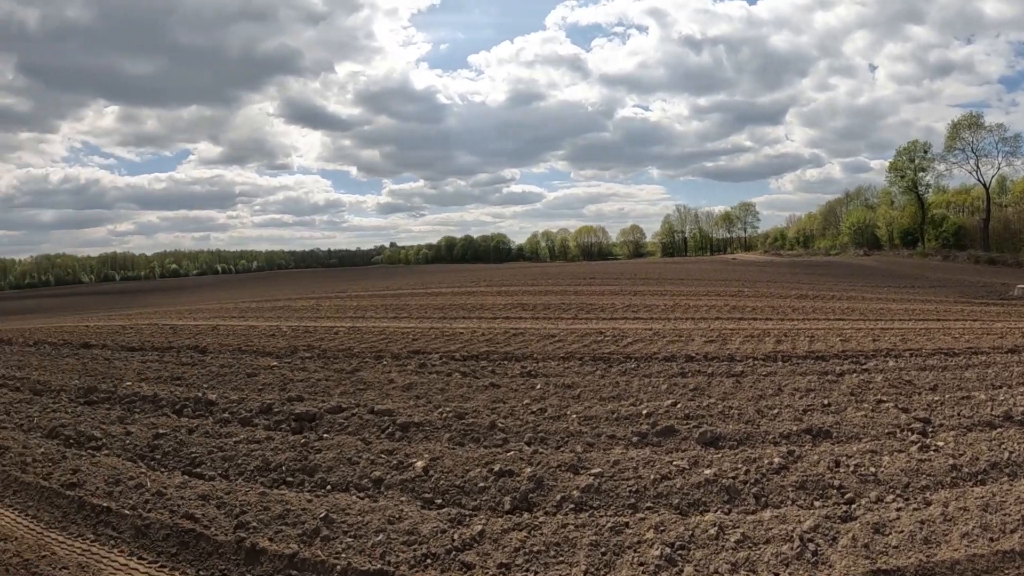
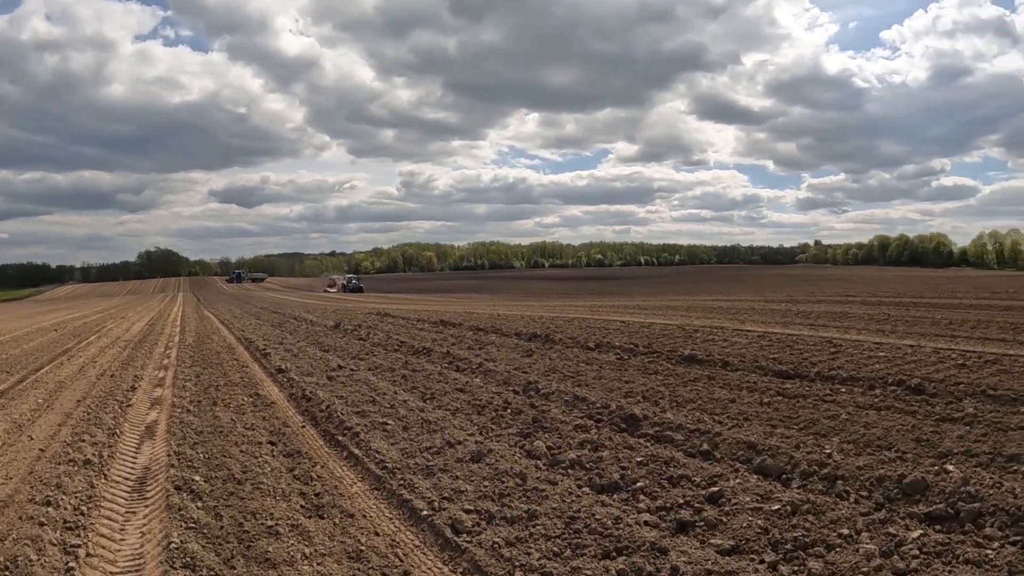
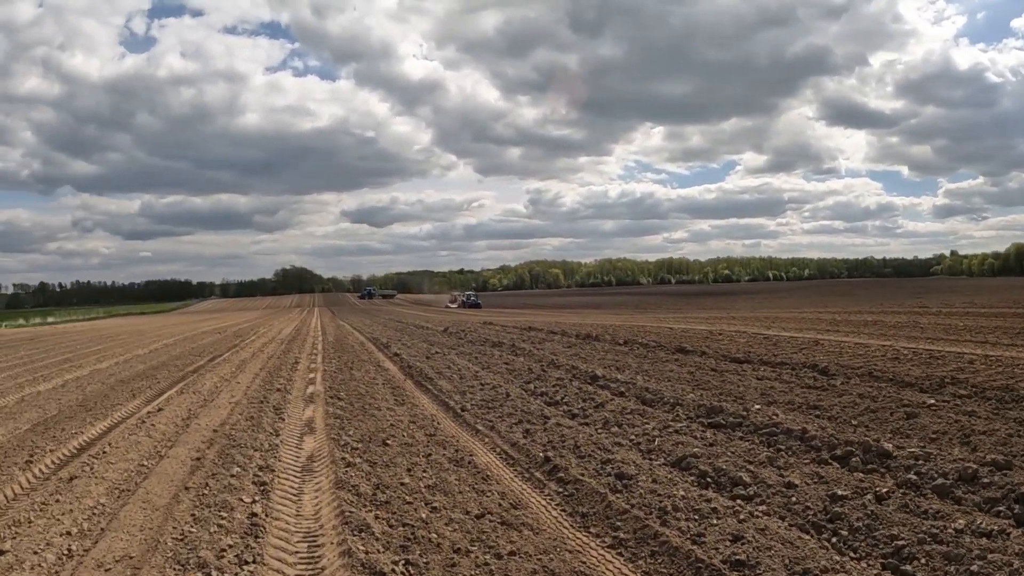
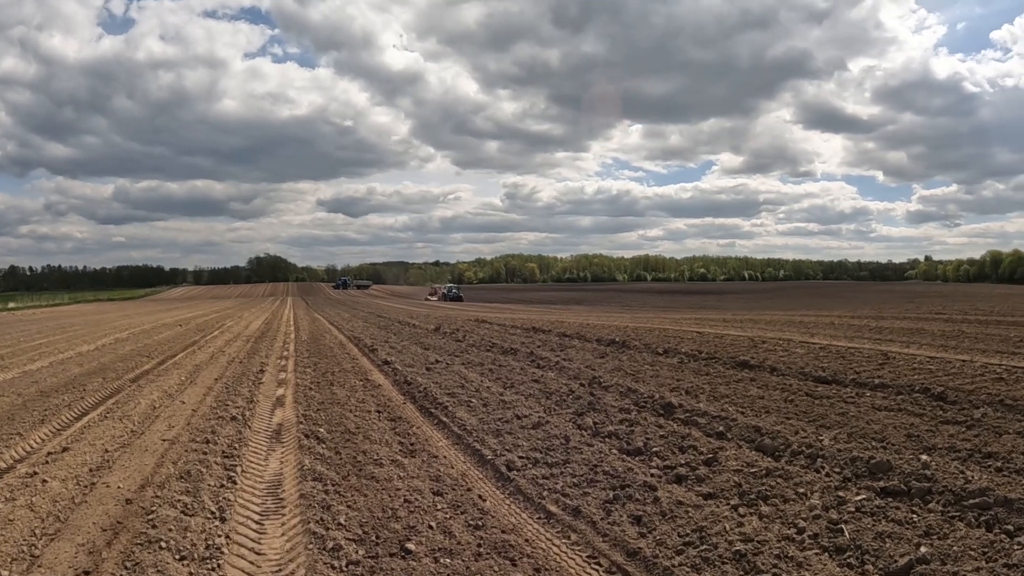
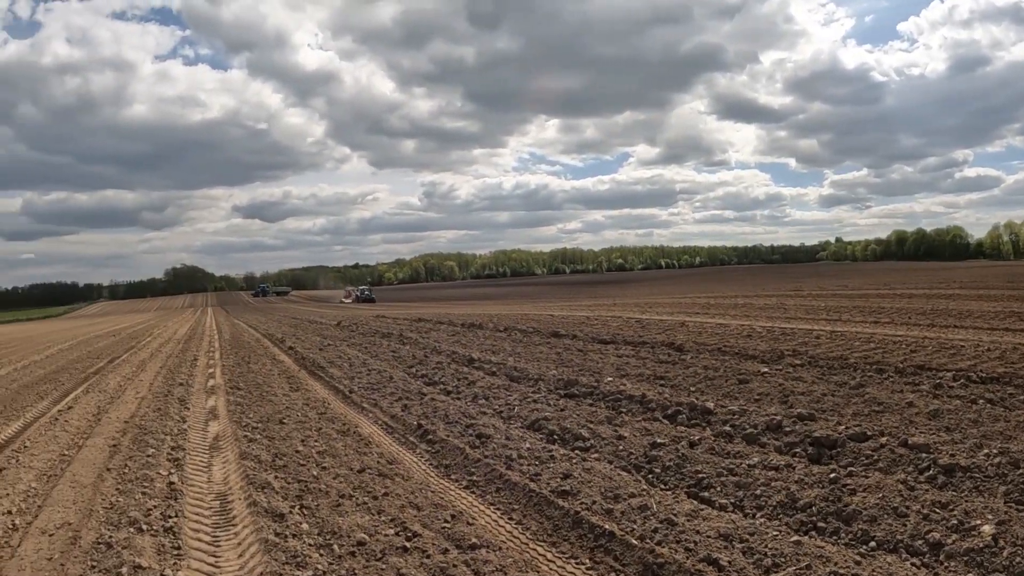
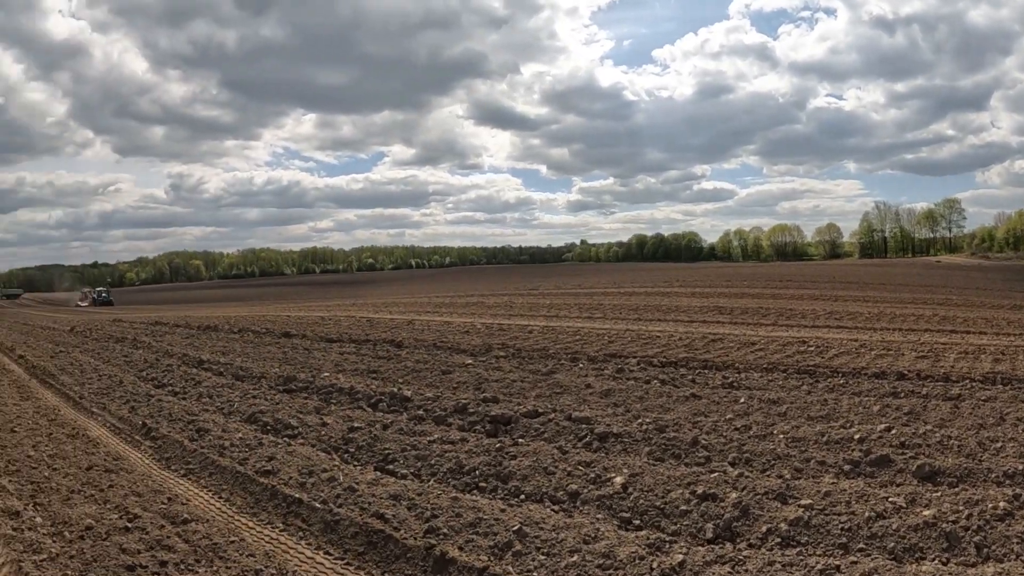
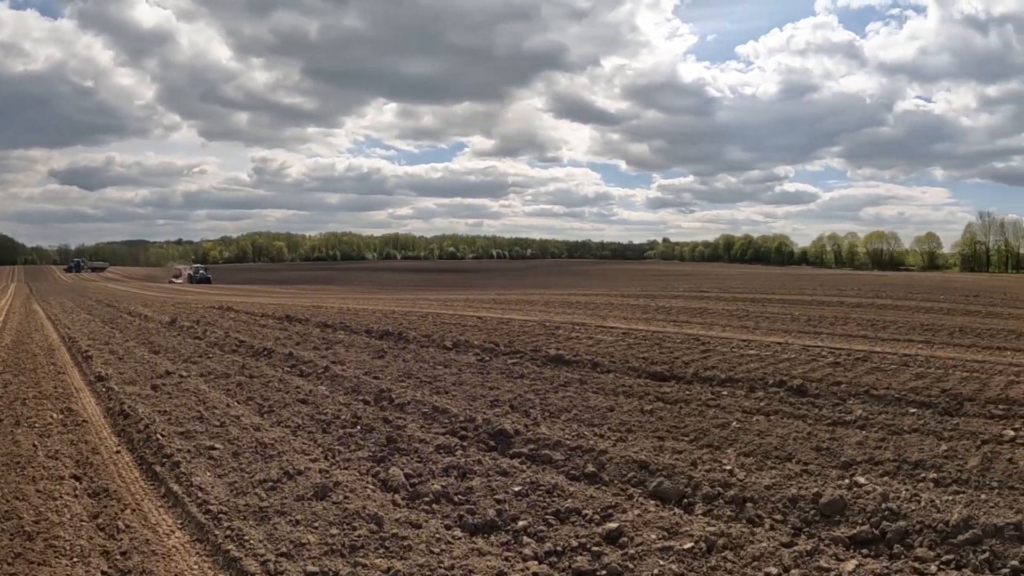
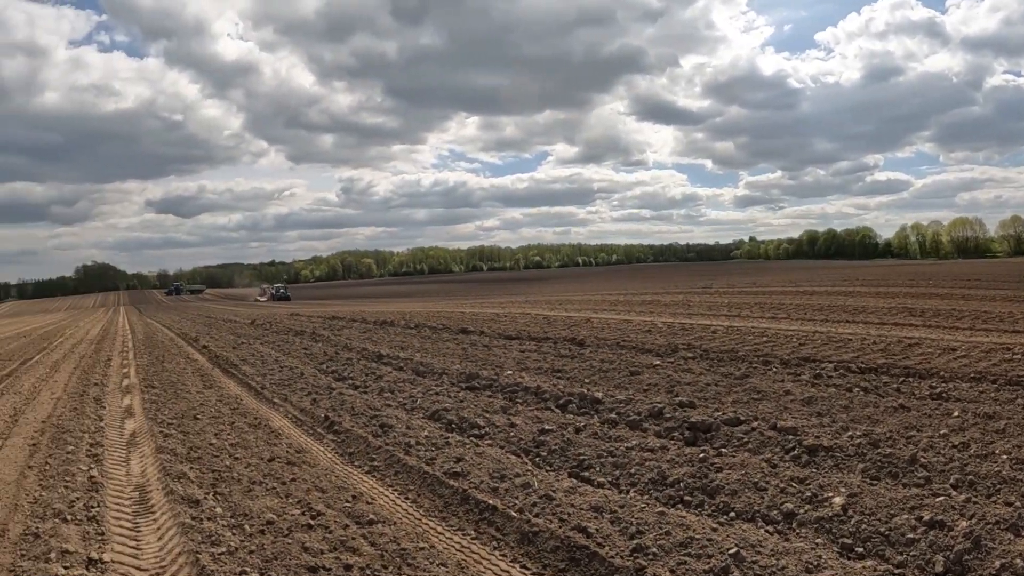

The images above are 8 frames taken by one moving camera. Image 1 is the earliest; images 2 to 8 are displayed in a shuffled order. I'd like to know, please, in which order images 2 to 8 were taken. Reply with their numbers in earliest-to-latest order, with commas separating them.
6, 8, 5, 3, 4, 2, 7
